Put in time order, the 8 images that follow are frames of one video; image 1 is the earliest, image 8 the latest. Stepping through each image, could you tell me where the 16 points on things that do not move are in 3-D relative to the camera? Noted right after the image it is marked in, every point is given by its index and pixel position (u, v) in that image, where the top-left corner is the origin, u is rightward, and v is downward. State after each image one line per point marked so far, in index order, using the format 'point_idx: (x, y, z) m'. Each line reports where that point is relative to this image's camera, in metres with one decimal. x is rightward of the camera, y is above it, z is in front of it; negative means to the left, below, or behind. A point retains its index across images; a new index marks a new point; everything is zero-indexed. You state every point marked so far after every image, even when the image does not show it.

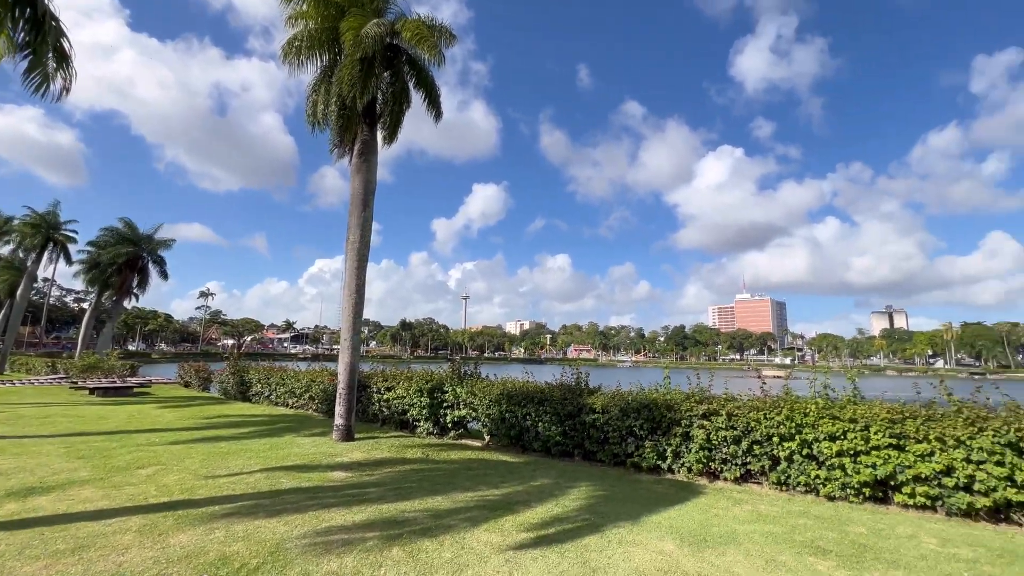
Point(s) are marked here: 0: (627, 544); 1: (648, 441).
0: (+1.3, -3.0, +5.3) m
1: (+2.9, -3.3, +9.7) m
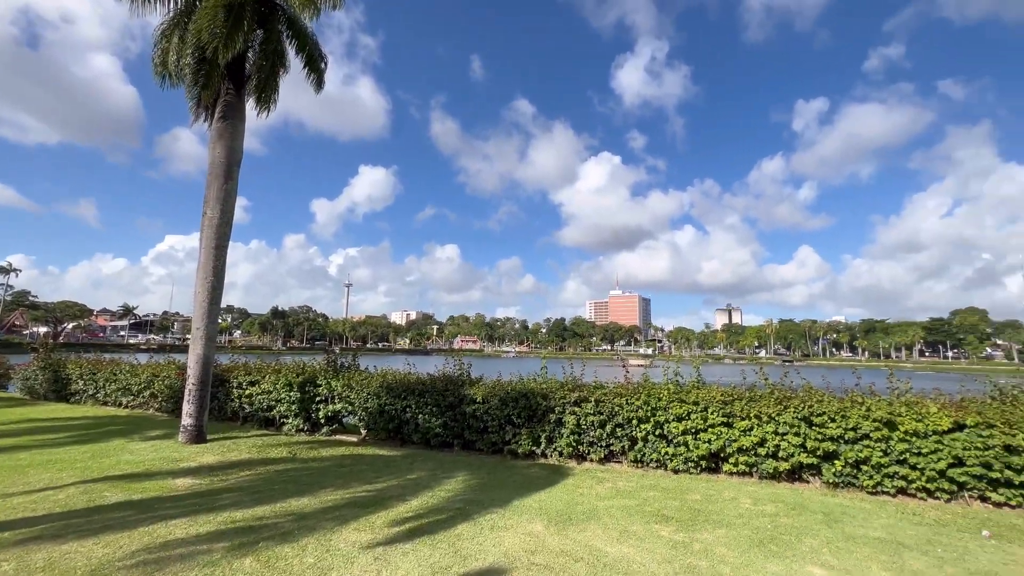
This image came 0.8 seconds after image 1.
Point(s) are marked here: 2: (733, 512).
0: (-0.2, -2.9, +5.4) m
1: (+0.3, -3.1, +10.1) m
2: (+3.2, -3.2, +6.5) m
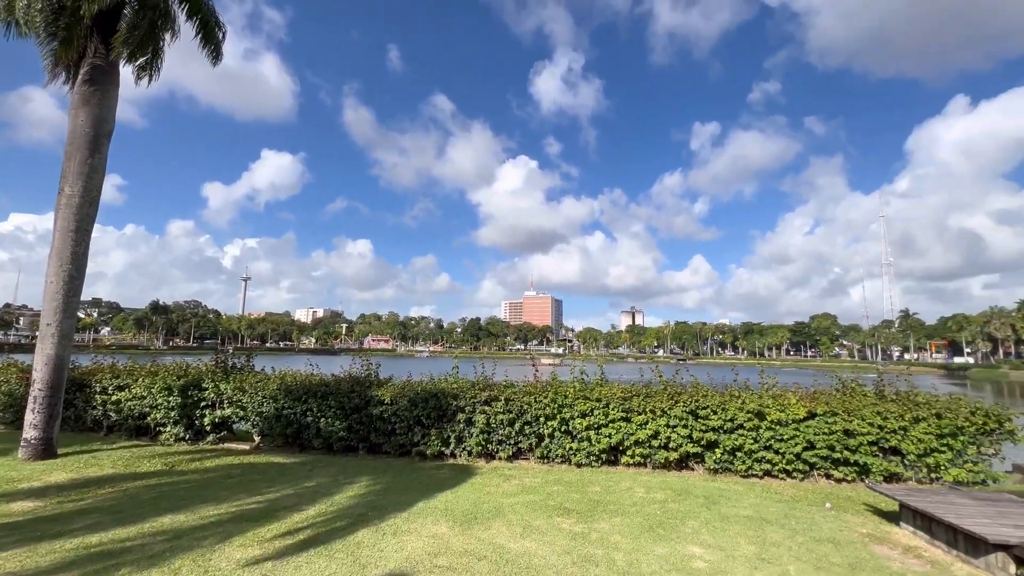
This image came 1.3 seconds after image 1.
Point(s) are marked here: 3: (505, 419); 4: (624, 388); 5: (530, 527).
0: (-1.3, -2.9, +5.3) m
1: (-1.7, -3.1, +10.0) m
2: (+1.8, -3.3, +7.0) m
3: (-0.2, -2.8, +9.8) m
4: (+2.5, -2.2, +10.0) m
5: (+0.2, -3.0, +5.7) m
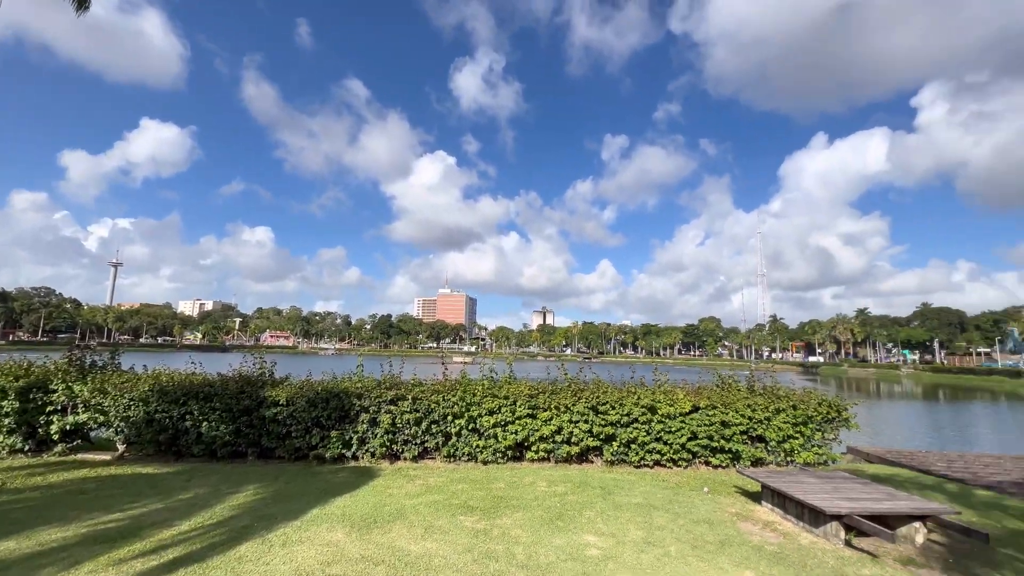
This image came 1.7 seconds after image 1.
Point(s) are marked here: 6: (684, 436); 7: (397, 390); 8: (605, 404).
0: (-2.4, -2.8, +4.9) m
1: (-3.7, -3.0, +9.5) m
2: (+0.3, -3.3, +7.2) m
3: (-2.1, -2.8, +9.5) m
4: (+0.4, -2.2, +10.2) m
5: (-1.0, -3.0, +5.6) m
6: (+3.7, -3.2, +9.8) m
7: (-2.5, -2.2, +9.7) m
8: (+2.0, -2.5, +9.8) m
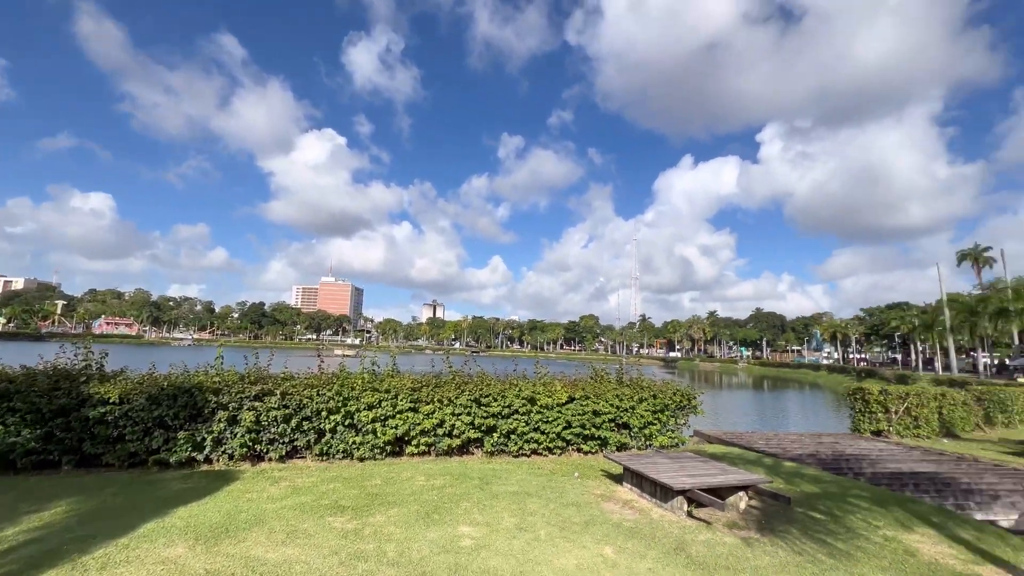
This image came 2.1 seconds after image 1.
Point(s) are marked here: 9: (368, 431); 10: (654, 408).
0: (-3.7, -2.6, +4.2) m
1: (-6.1, -2.6, +8.3) m
2: (-1.6, -3.1, +7.0) m
3: (-4.5, -2.5, +8.7) m
4: (-2.2, -2.0, +10.0) m
5: (-2.5, -2.8, +5.2) m
6: (+1.1, -3.2, +10.4) m
7: (-4.9, -1.9, +8.8) m
8: (-0.5, -2.4, +10.0) m
9: (-3.0, -2.9, +9.3) m
10: (+3.5, -3.0, +11.2) m
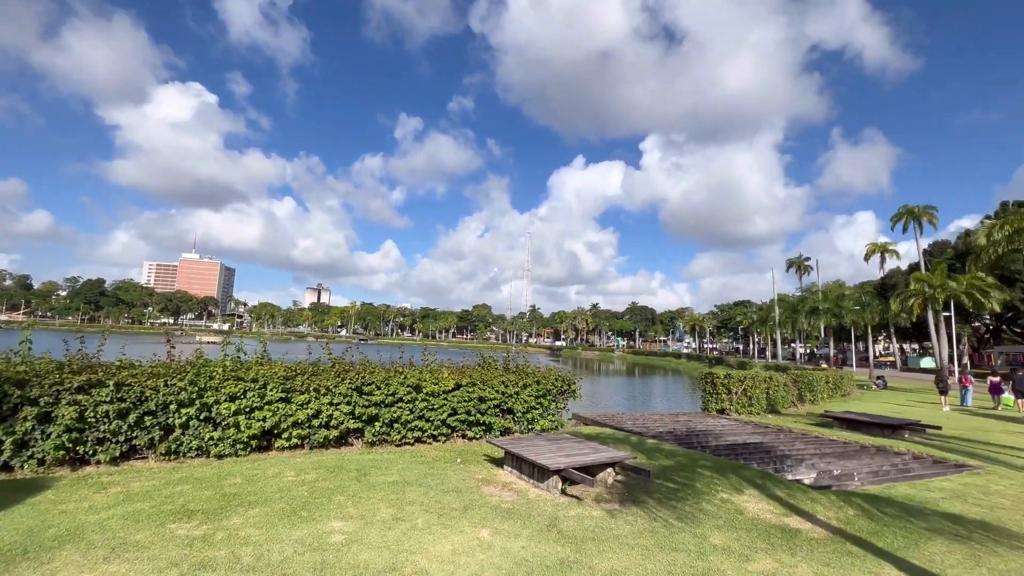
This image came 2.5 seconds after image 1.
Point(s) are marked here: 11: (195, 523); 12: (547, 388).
0: (-4.7, -2.3, +3.2) m
1: (-8.0, -2.1, +6.6) m
2: (-3.4, -2.8, +6.4) m
3: (-6.6, -2.0, +7.4) m
4: (-4.6, -1.6, +9.2) m
5: (-3.8, -2.5, +4.4) m
6: (-1.5, -2.9, +10.3) m
7: (-6.9, -1.4, +7.4) m
8: (-3.0, -2.1, +9.6) m
9: (-5.2, -2.5, +8.3) m
10: (+0.7, -2.7, +11.7) m
11: (-3.6, -2.6, +5.1) m
12: (+0.9, -2.6, +11.9) m
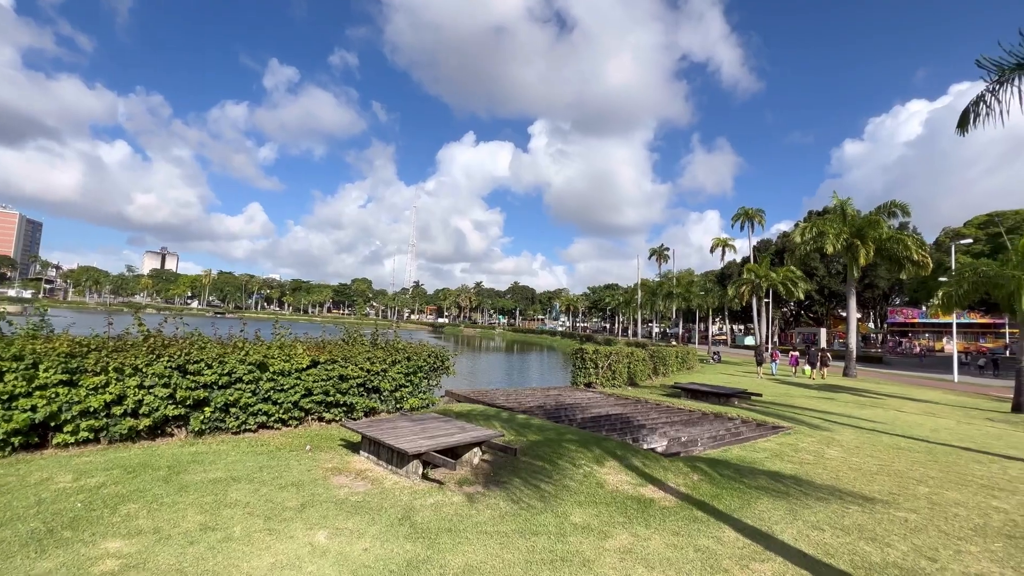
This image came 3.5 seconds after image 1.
0: (-5.6, -1.8, +1.3) m
1: (-9.6, -1.4, +3.8) m
2: (-5.1, -2.3, +4.8) m
3: (-8.4, -1.3, +4.9) m
4: (-6.9, -0.8, +7.1) m
5: (-5.0, -2.0, +2.8) m
6: (-4.3, -2.1, +9.1) m
7: (-8.7, -0.7, +4.8) m
8: (-5.5, -1.3, +7.9) m
9: (-7.3, -1.8, +6.2) m
10: (-2.5, -2.0, +10.9) m
11: (-4.9, -2.1, +3.4) m
12: (-2.3, -1.9, +11.2) m
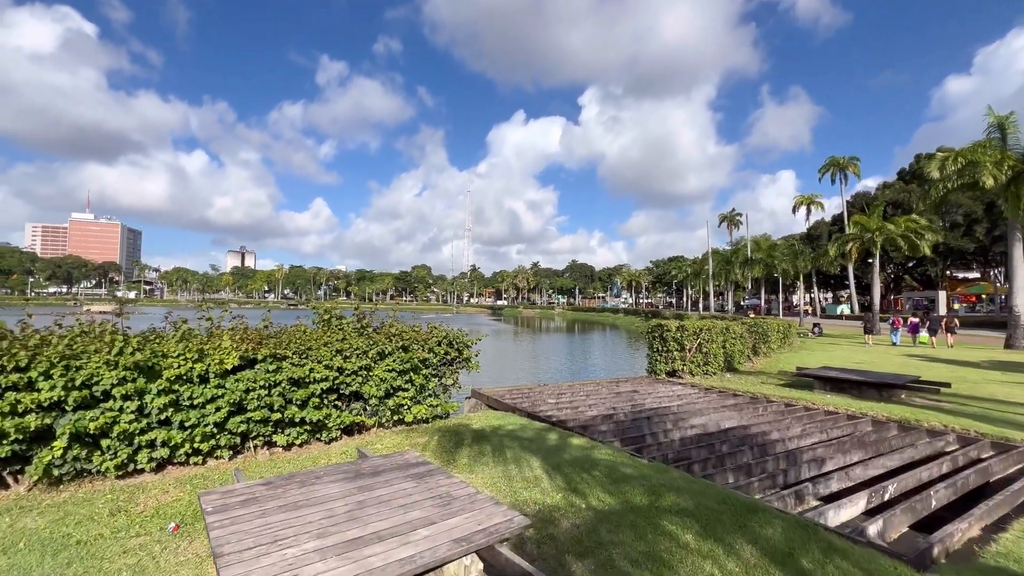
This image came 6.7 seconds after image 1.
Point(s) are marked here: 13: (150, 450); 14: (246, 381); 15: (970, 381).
0: (-6.0, -1.7, -1.8) m
1: (-9.7, -1.3, +1.2) m
2: (-5.1, -1.9, +1.6) m
3: (-8.4, -1.1, +2.1) m
4: (-6.6, -0.5, +4.1) m
5: (-5.3, -1.8, -0.4) m
6: (-3.7, -1.6, +5.7) m
7: (-8.7, -0.5, +2.0) m
8: (-5.1, -0.9, +4.7) m
9: (-7.1, -1.5, +3.2) m
10: (-1.8, -1.3, +7.4) m
11: (-5.1, -1.8, +0.3) m
12: (-1.5, -1.2, +7.6) m
13: (-4.4, -1.9, +5.4) m
14: (-3.5, -1.2, +5.9) m
15: (+12.2, -2.5, +12.0) m
